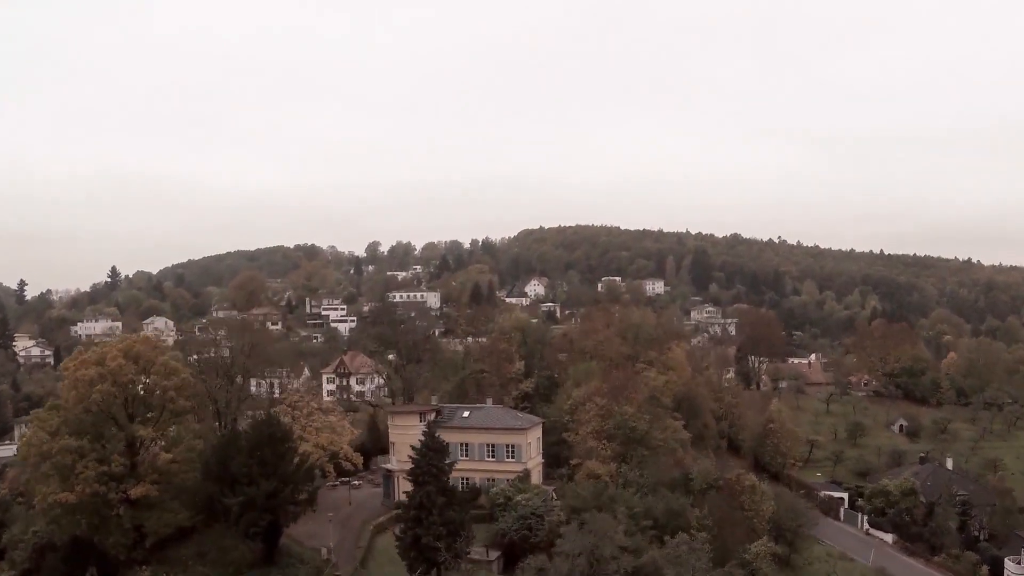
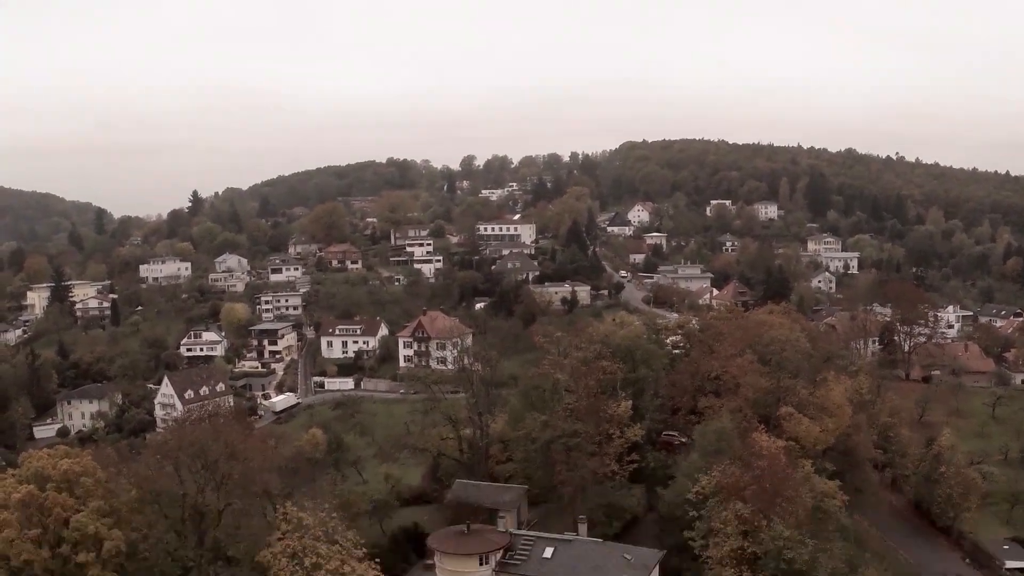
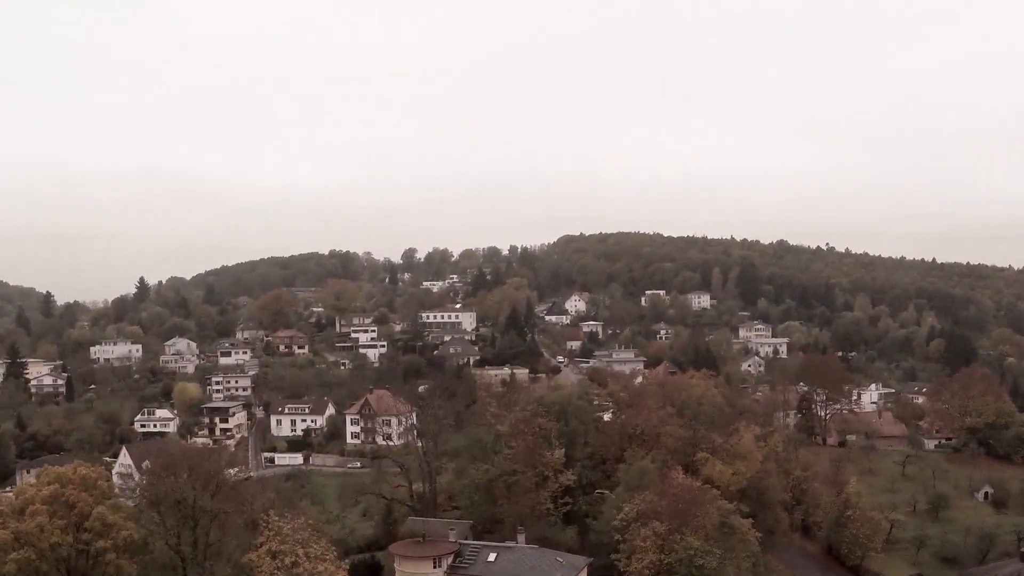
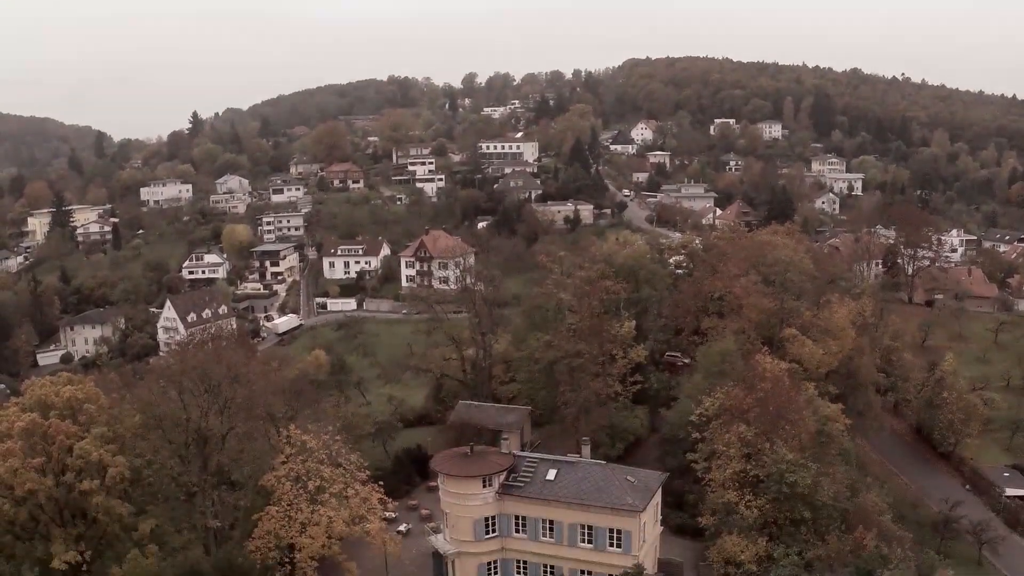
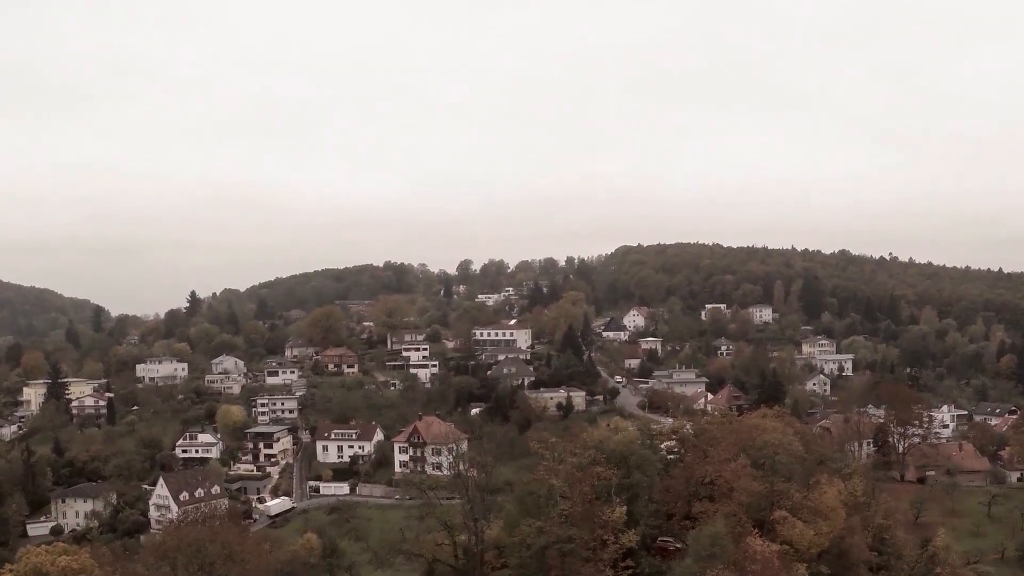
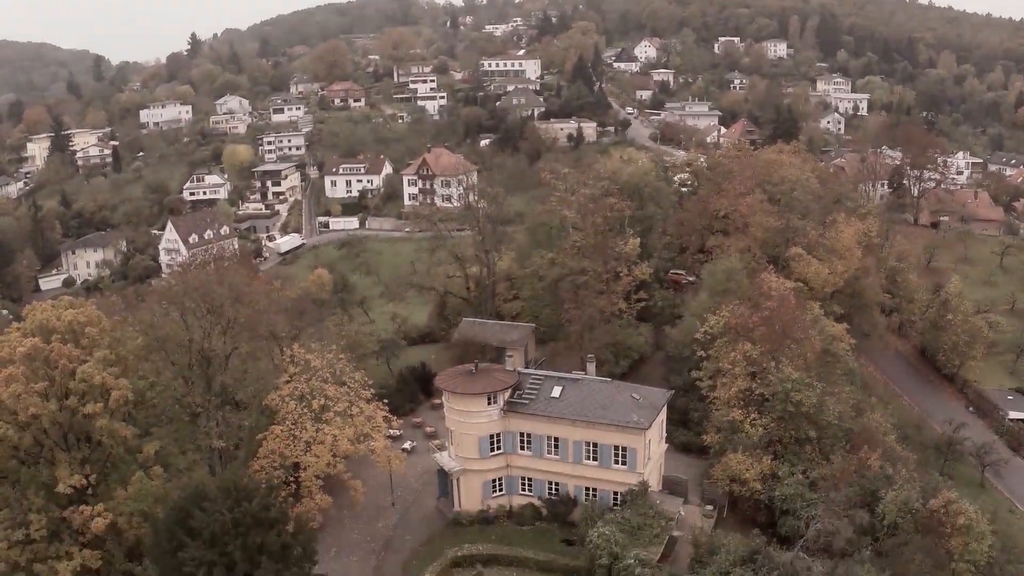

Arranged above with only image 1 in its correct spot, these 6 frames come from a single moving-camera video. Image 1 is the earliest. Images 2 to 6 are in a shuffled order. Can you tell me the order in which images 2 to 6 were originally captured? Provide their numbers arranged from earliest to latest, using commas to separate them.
3, 5, 2, 4, 6
